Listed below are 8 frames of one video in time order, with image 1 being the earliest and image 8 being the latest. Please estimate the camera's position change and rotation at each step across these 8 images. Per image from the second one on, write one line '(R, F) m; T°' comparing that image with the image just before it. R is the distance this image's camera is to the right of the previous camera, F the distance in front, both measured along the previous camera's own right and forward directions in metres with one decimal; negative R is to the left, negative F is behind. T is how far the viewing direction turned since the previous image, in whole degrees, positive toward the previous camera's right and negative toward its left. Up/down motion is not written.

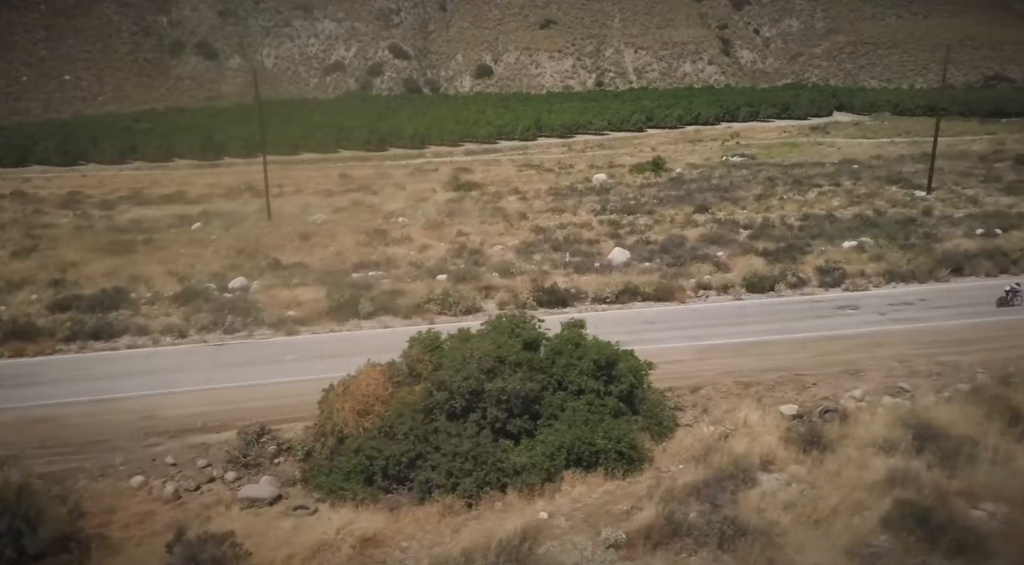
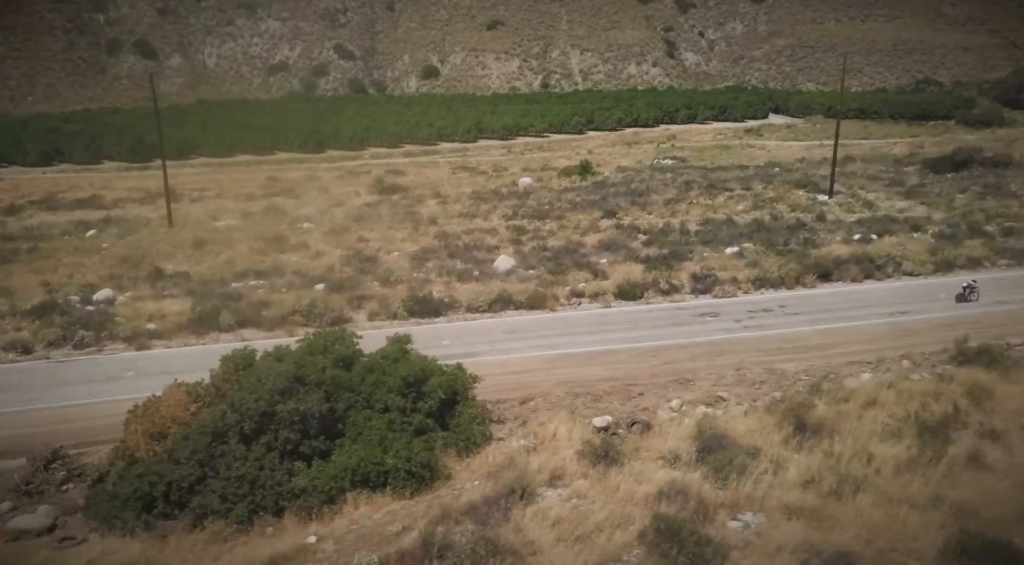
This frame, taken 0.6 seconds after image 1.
(+1.2, -0.1) m; +4°
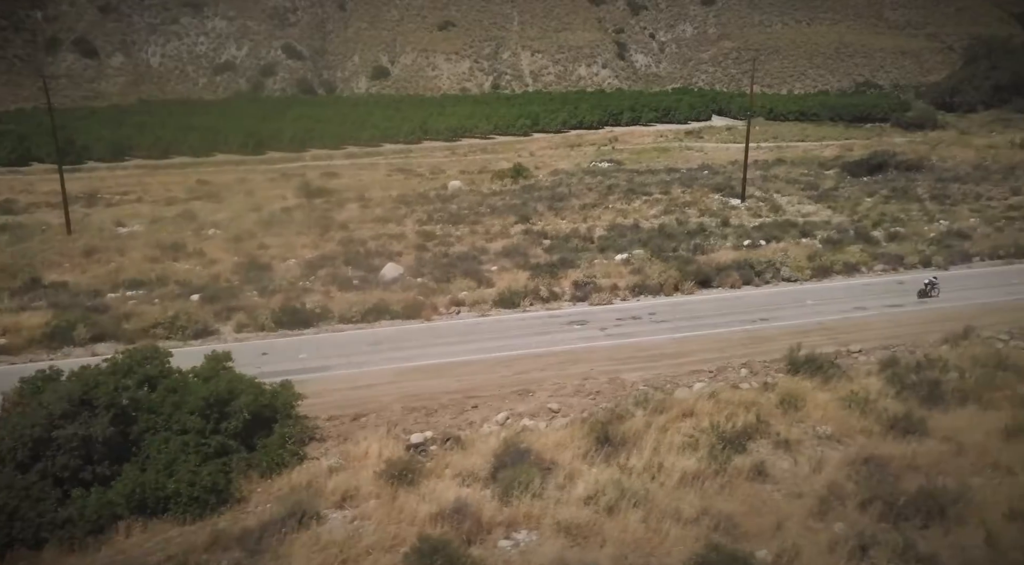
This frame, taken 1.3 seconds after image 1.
(+1.2, 0.0) m; +4°
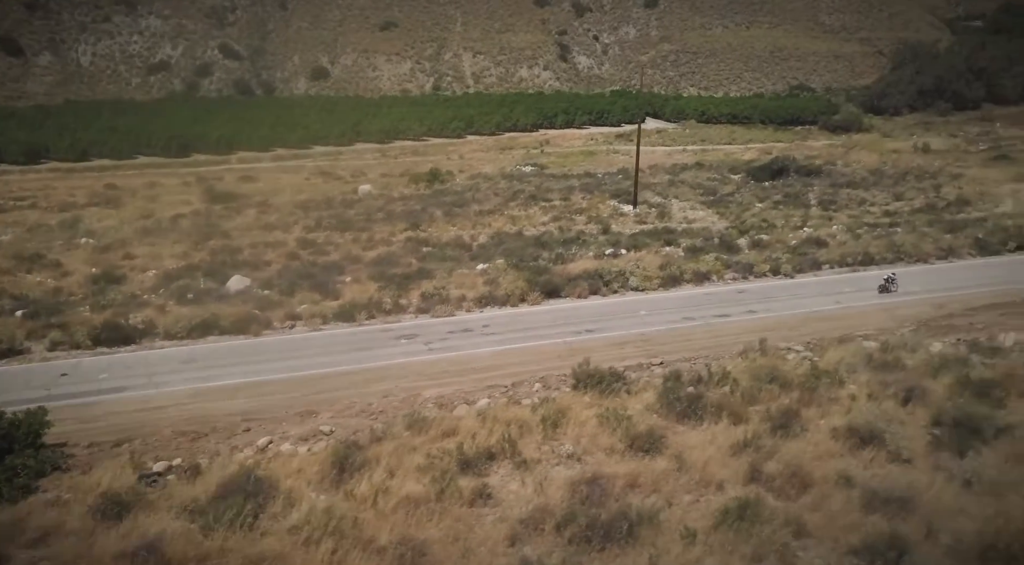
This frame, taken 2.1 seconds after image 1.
(+1.8, 0.0) m; +5°
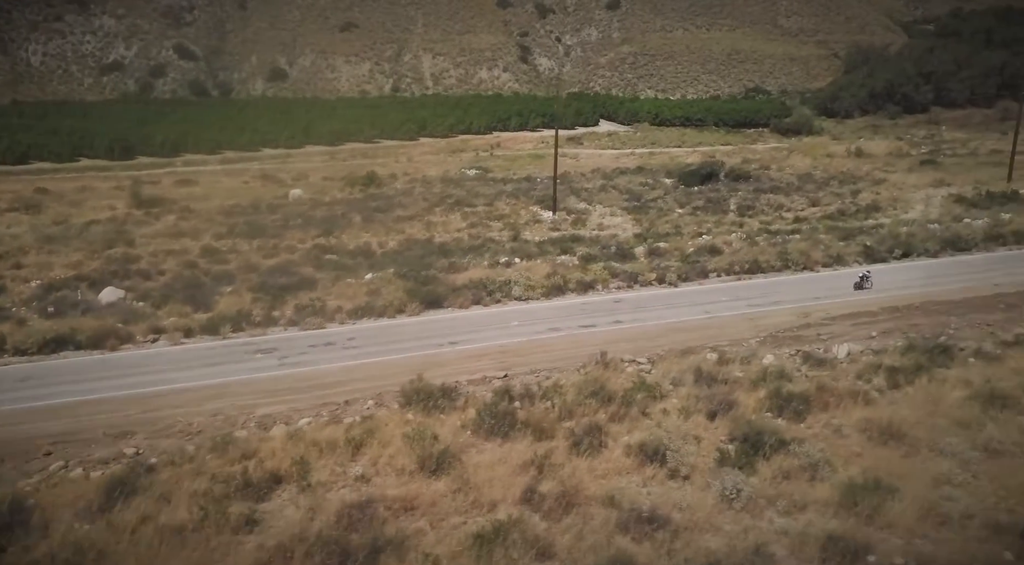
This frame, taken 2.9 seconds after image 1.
(+1.5, 0.0) m; +4°
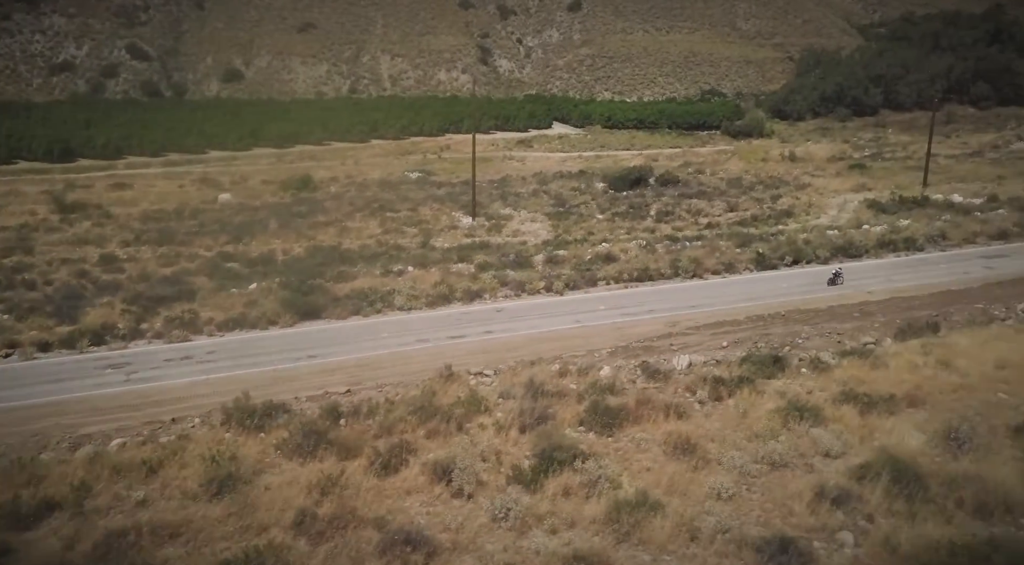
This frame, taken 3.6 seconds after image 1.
(+1.5, -0.1) m; +4°
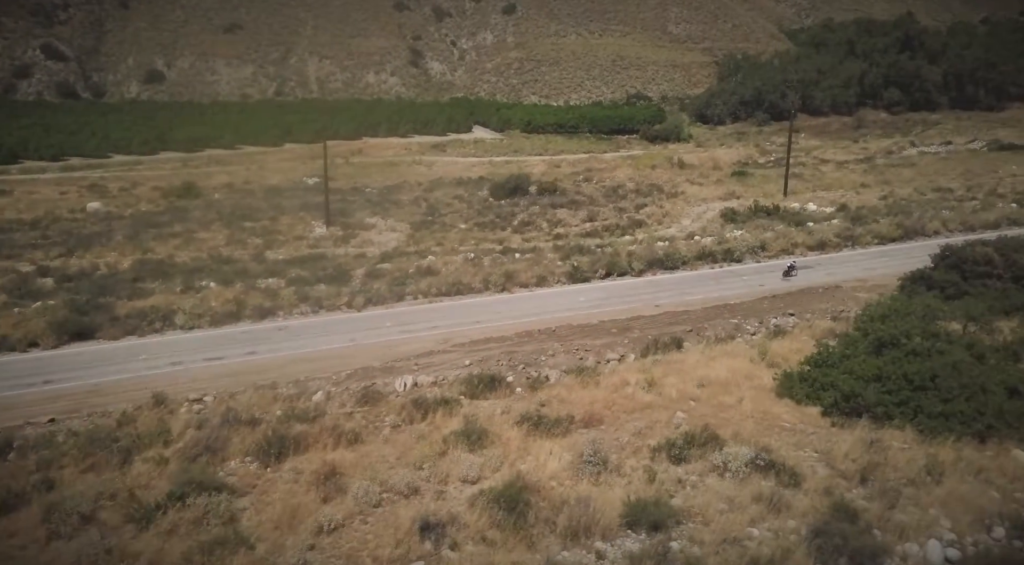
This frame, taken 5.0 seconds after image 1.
(+2.9, -0.3) m; +7°
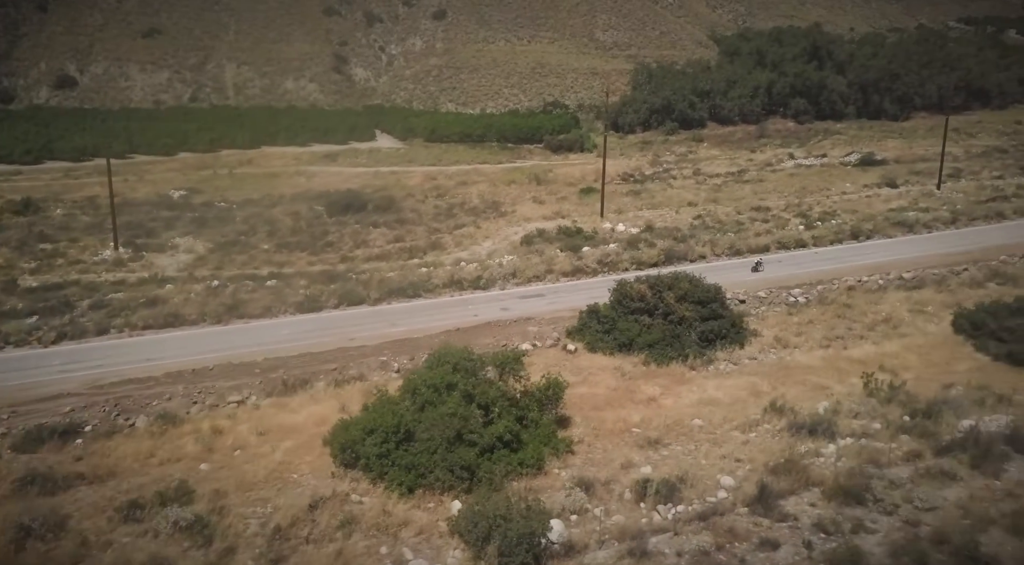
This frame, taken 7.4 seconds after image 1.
(+5.0, -0.8) m; +8°
